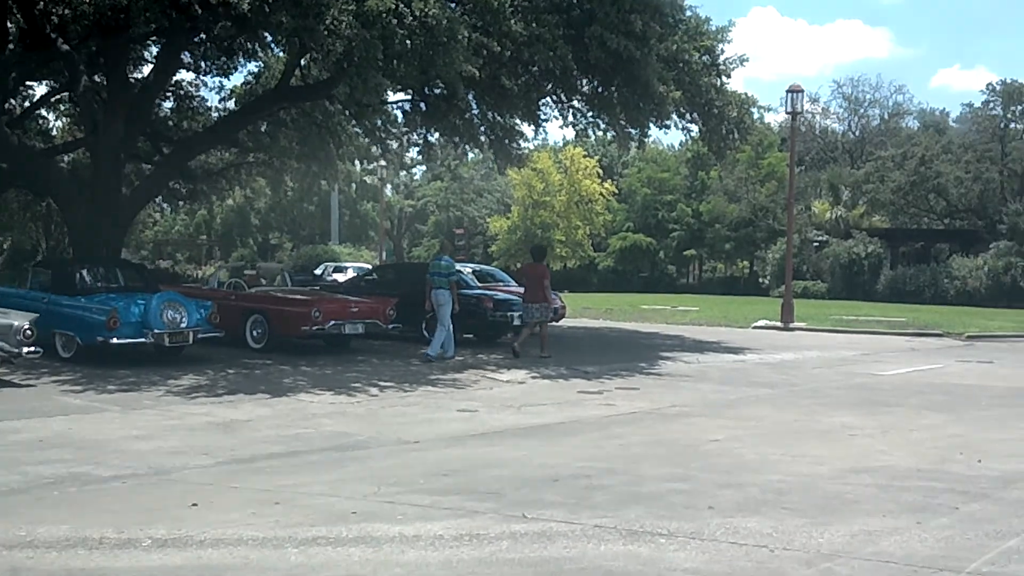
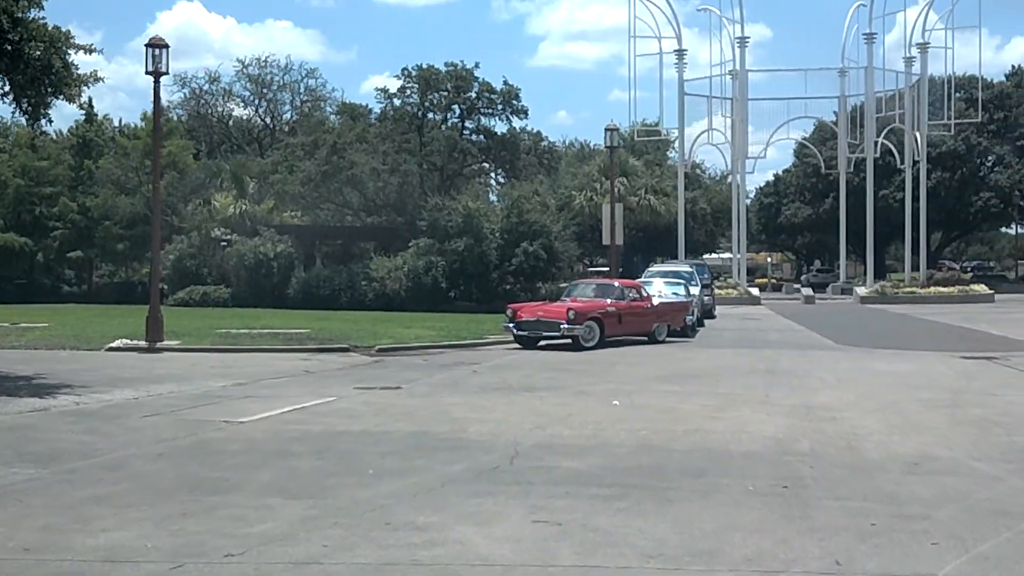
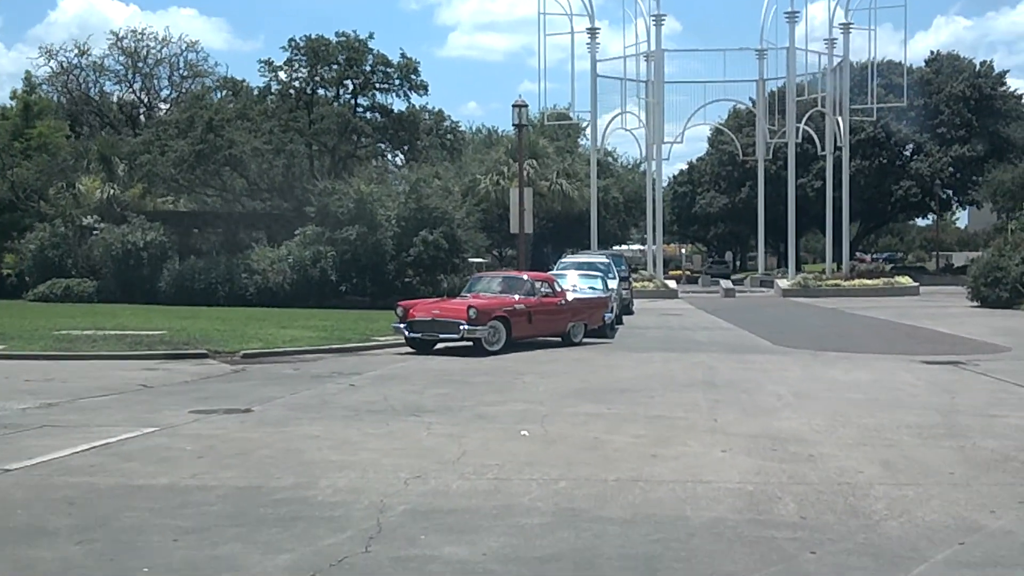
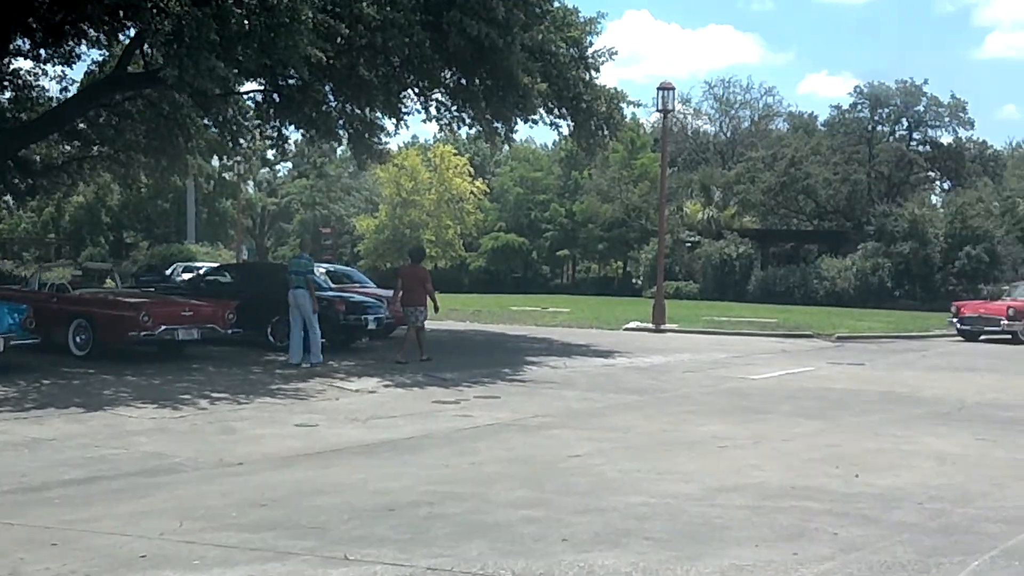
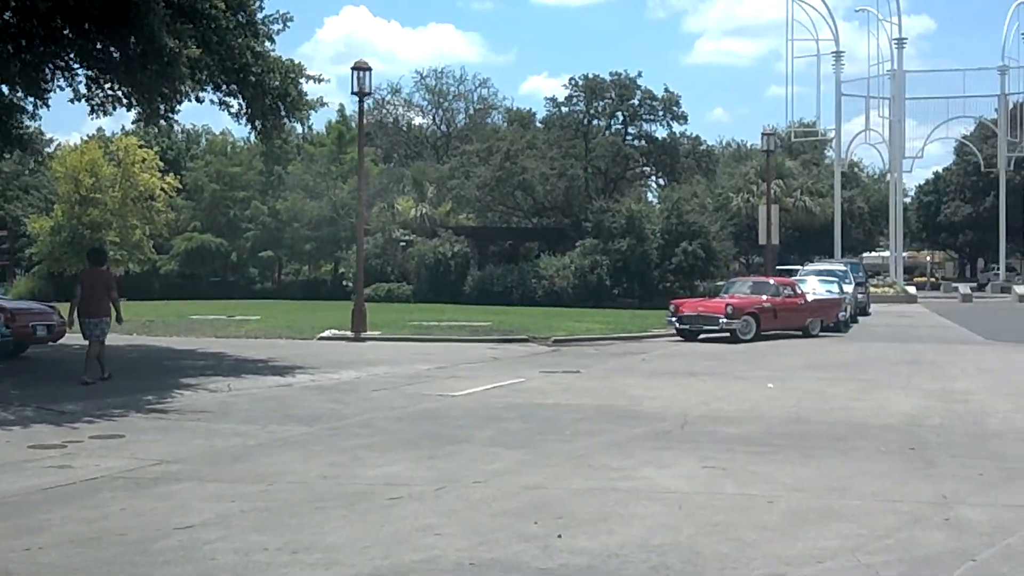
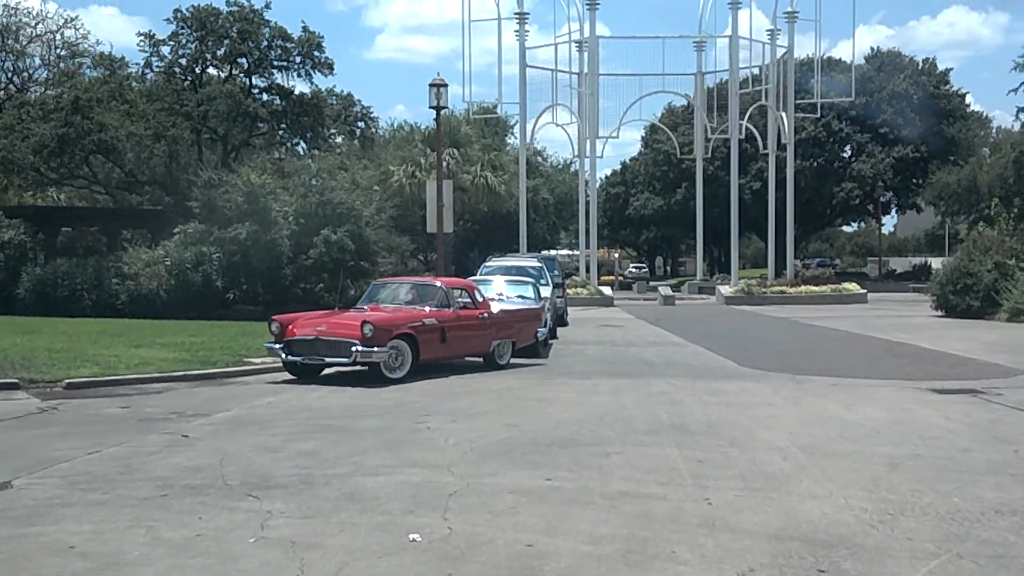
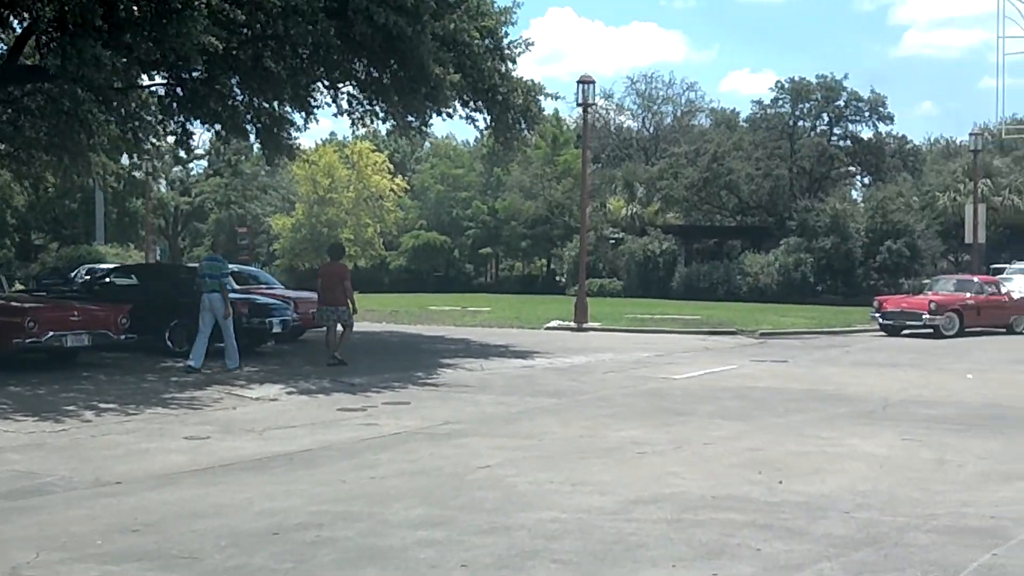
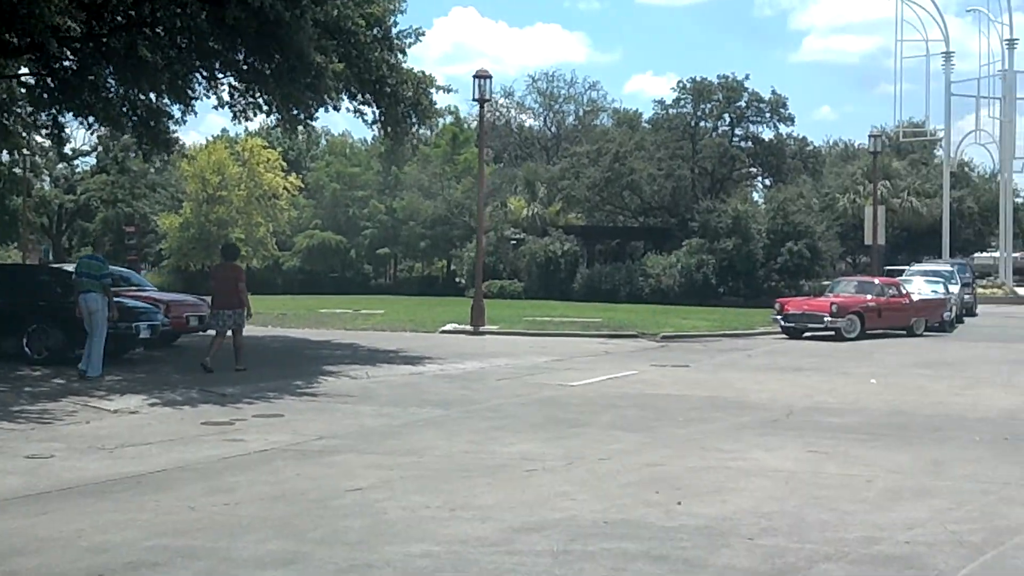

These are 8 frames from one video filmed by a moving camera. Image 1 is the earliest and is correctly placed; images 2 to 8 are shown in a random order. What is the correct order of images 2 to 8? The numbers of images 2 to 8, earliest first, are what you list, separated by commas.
4, 7, 8, 5, 2, 3, 6
